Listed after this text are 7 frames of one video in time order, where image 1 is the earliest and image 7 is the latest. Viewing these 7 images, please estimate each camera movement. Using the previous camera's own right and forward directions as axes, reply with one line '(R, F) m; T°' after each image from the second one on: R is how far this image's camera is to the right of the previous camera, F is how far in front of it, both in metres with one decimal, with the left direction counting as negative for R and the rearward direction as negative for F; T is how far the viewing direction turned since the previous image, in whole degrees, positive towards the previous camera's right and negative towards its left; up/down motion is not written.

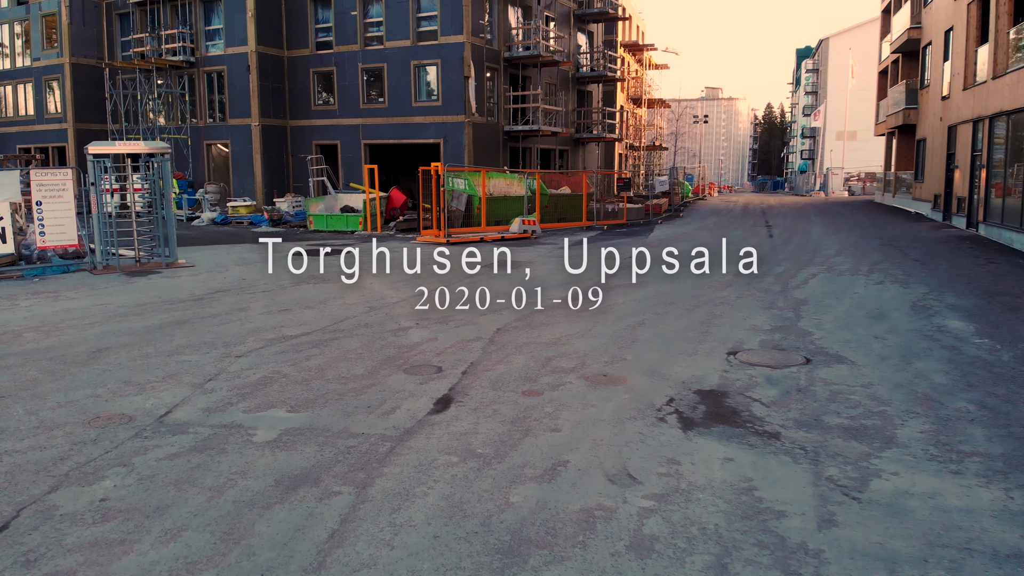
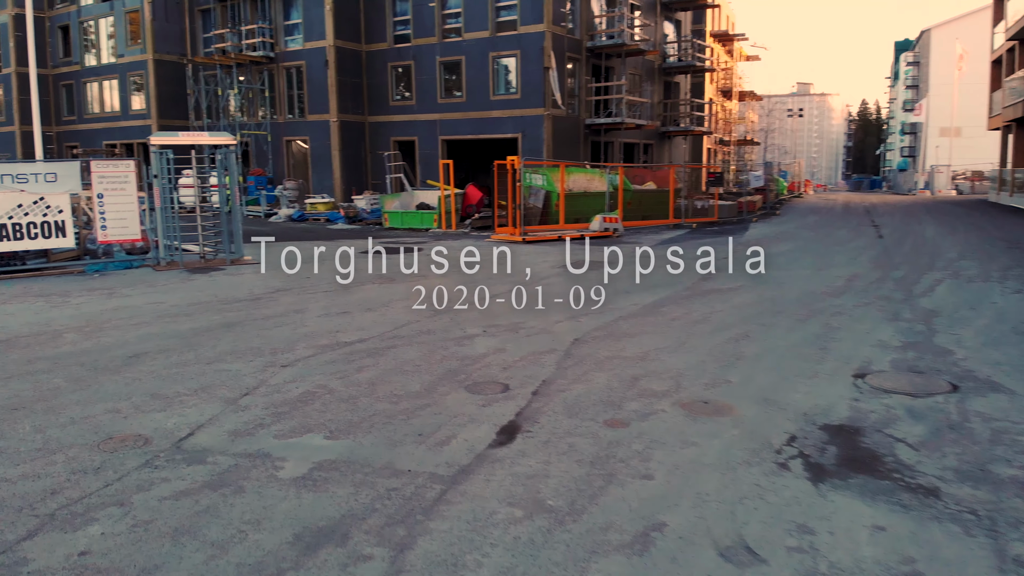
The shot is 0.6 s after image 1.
(0.0, +1.2) m; -5°
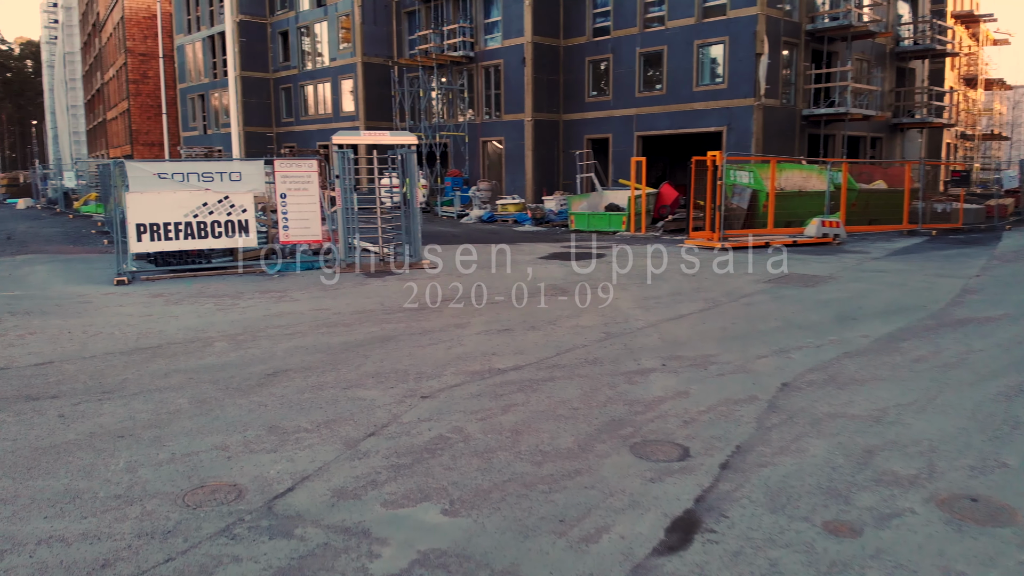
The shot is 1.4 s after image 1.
(+0.1, +1.5) m; -14°
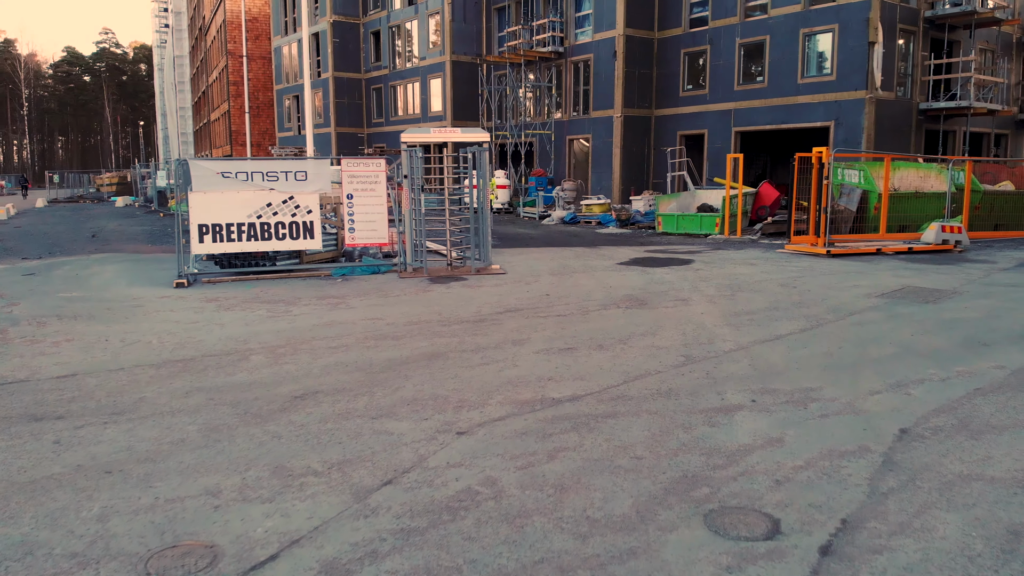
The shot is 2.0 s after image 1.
(+0.3, +1.0) m; -6°
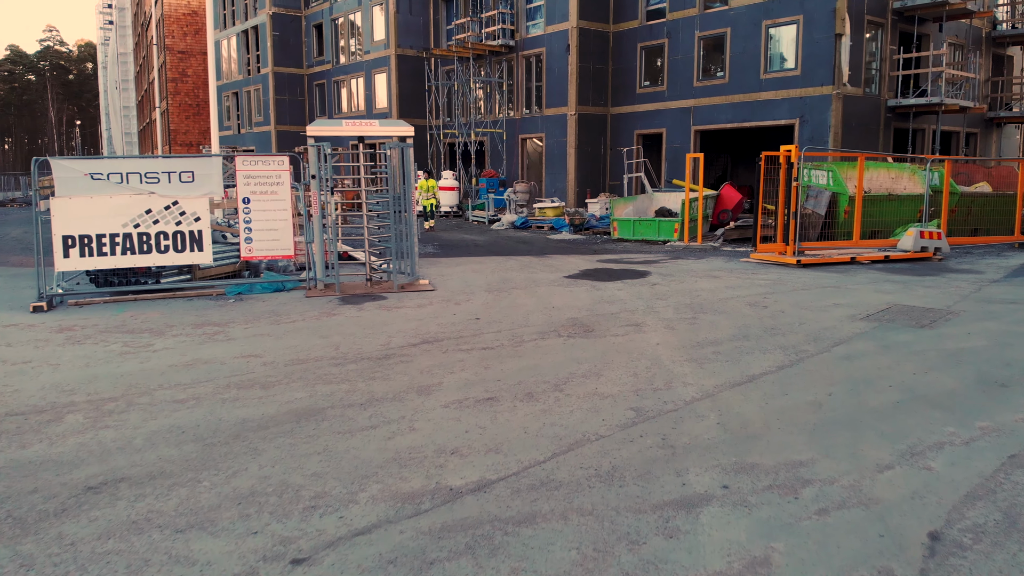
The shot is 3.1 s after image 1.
(+0.4, +1.8) m; +3°
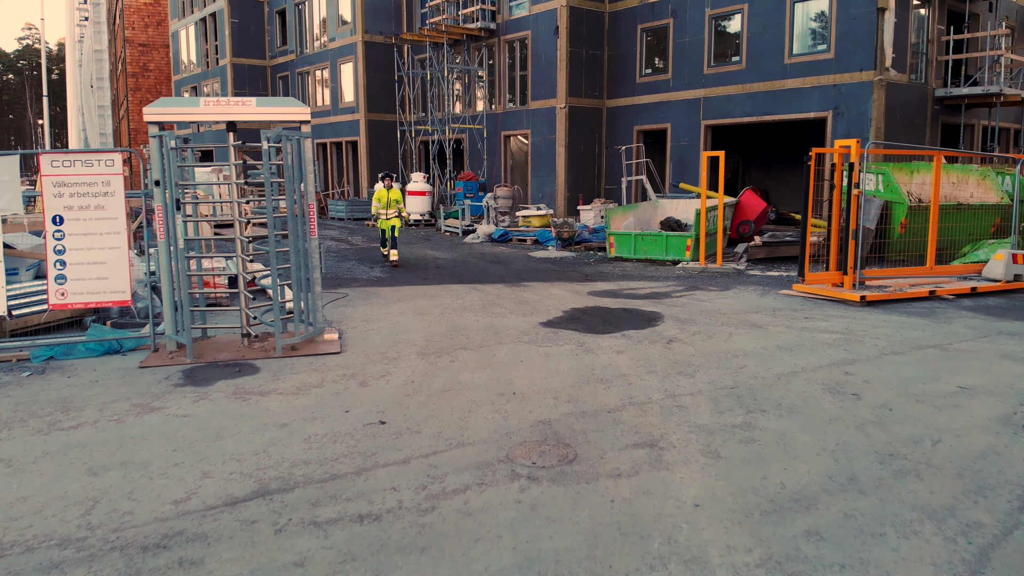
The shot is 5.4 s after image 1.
(+0.4, +3.6) m; 0°
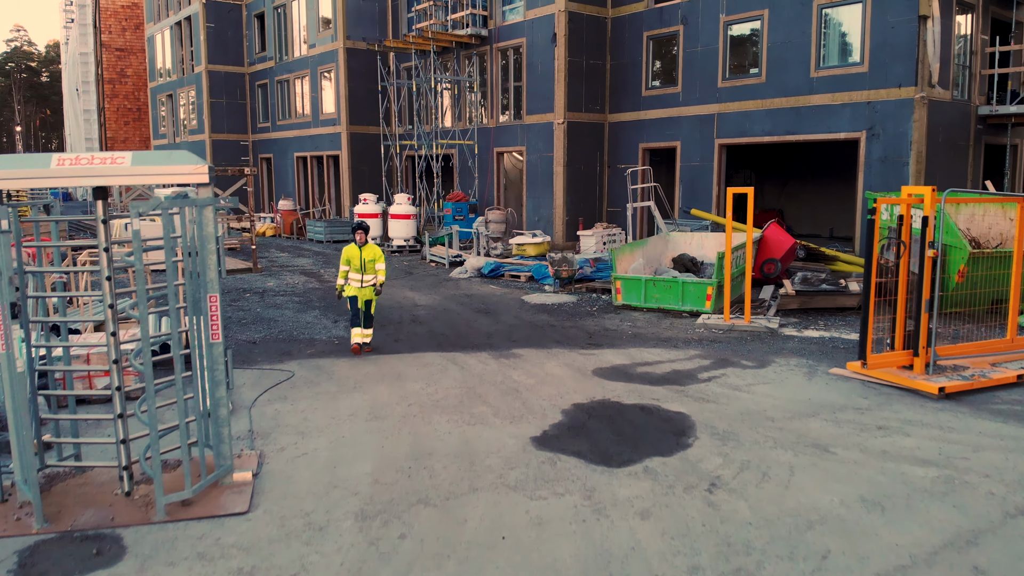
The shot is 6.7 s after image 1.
(+0.1, +2.0) m; 0°
